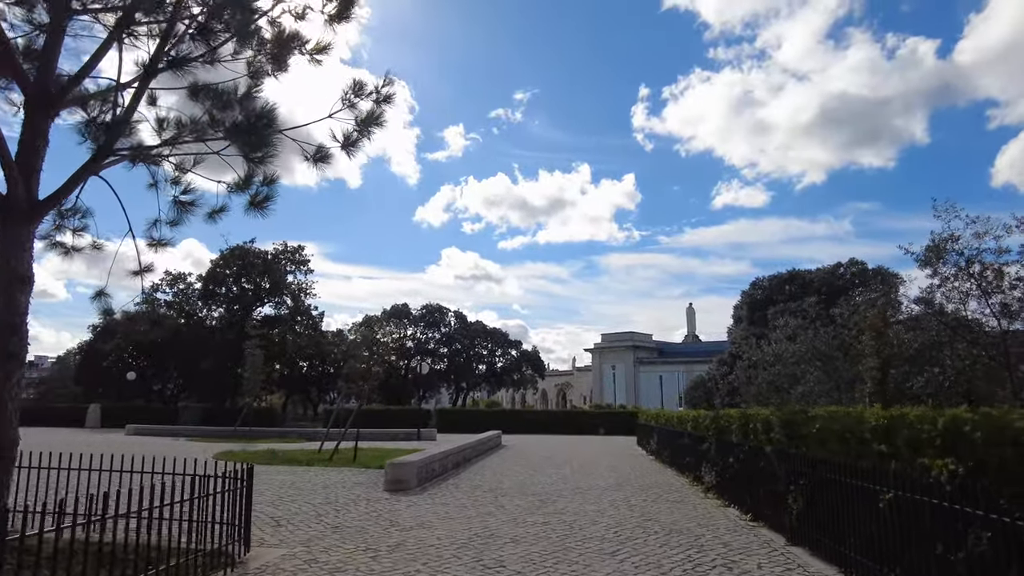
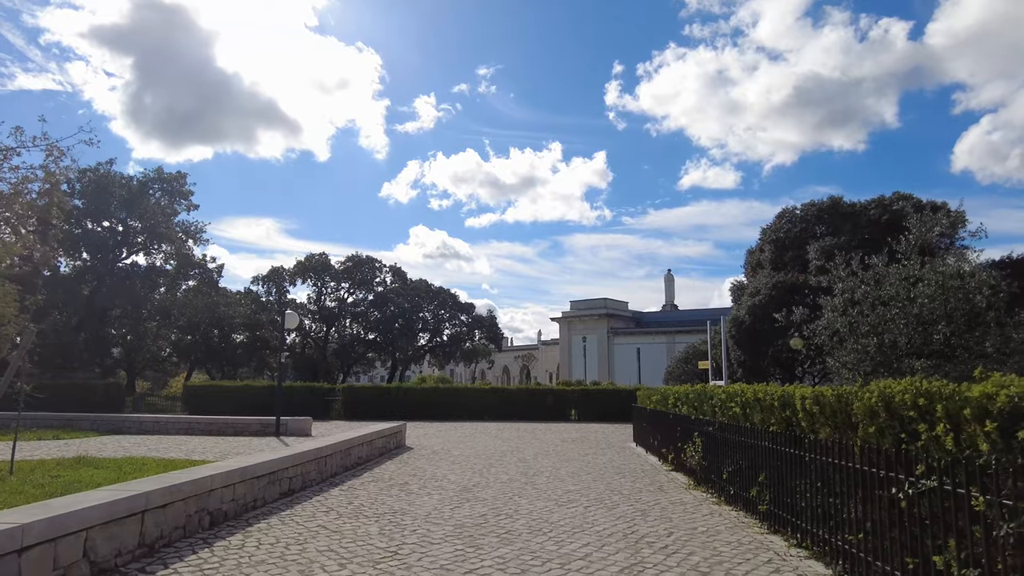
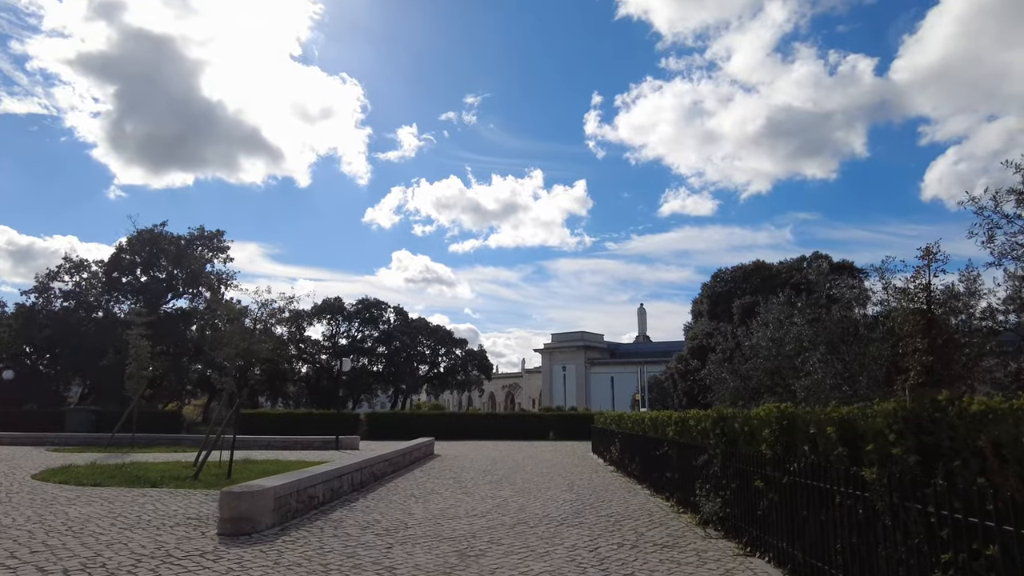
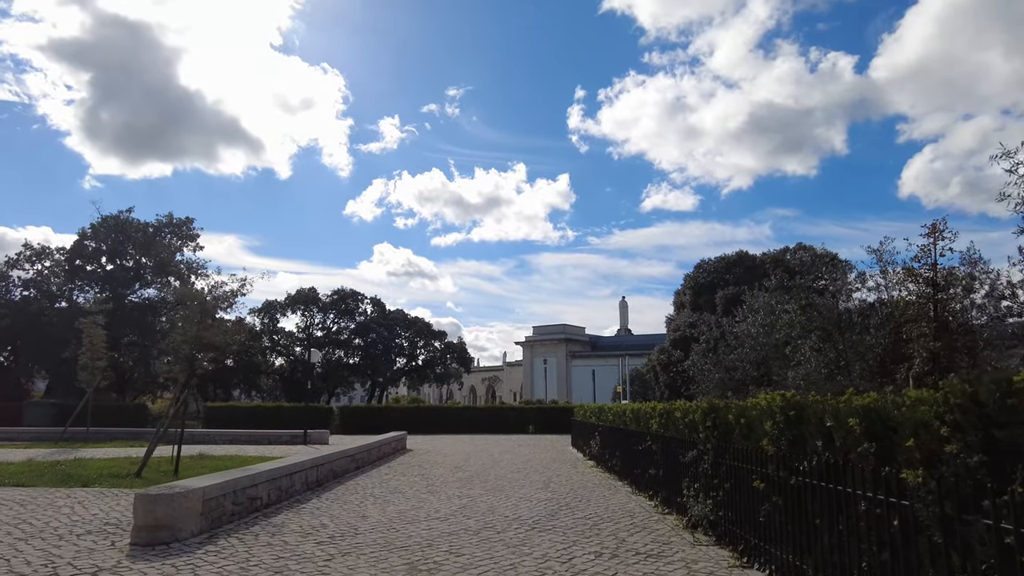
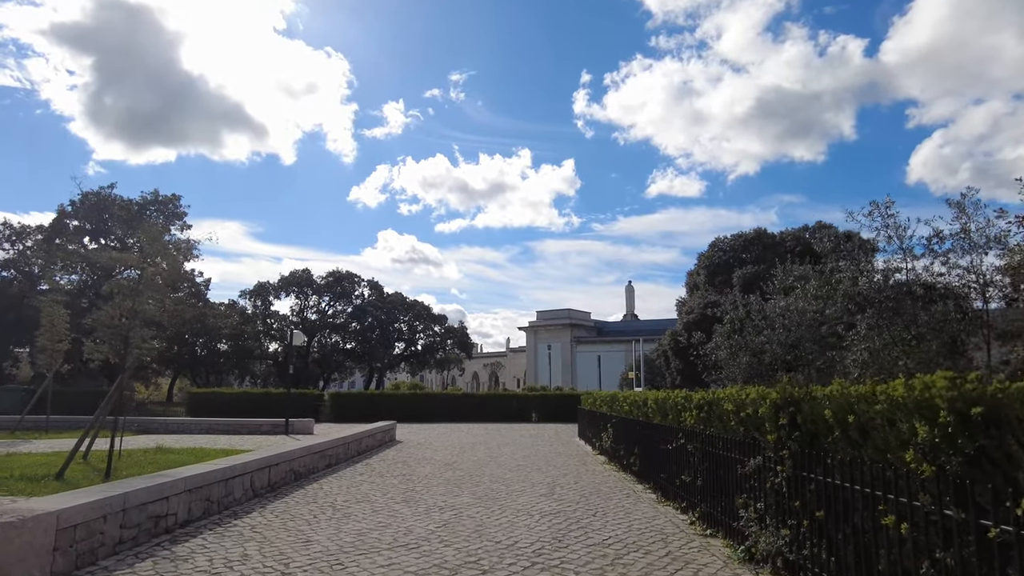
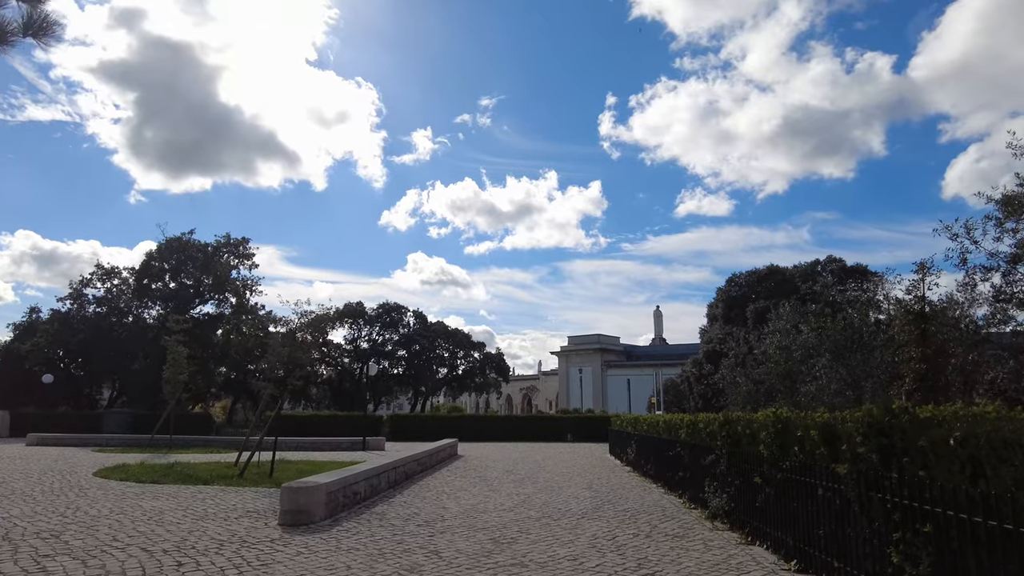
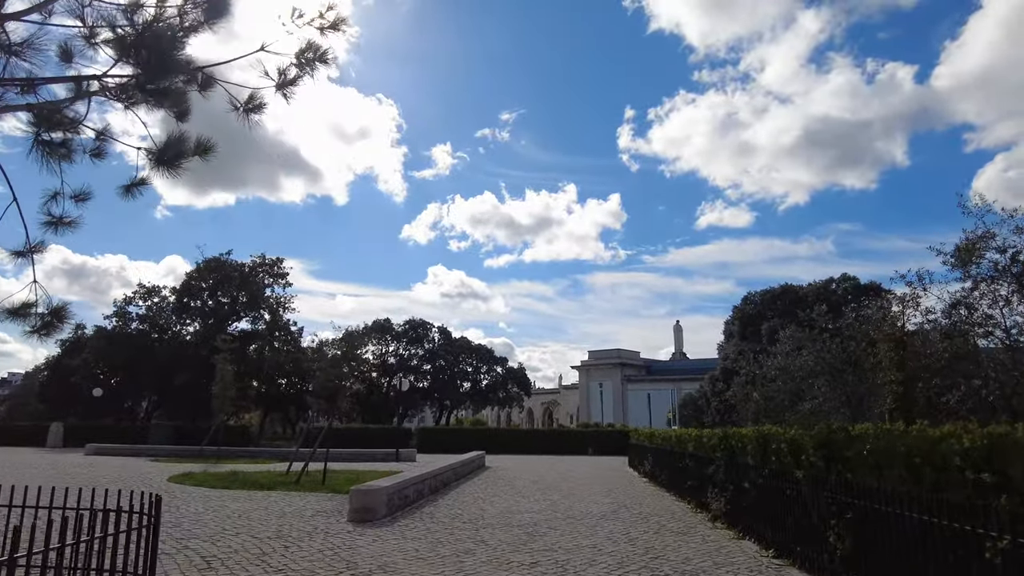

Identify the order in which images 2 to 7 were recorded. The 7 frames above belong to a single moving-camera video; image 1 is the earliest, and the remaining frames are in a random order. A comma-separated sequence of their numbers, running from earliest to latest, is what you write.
7, 6, 3, 4, 5, 2
